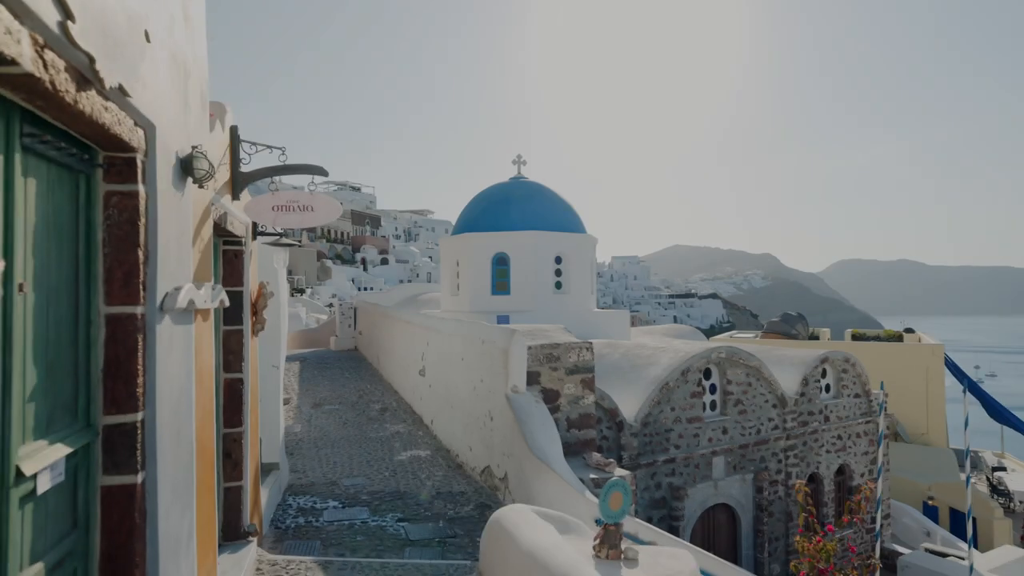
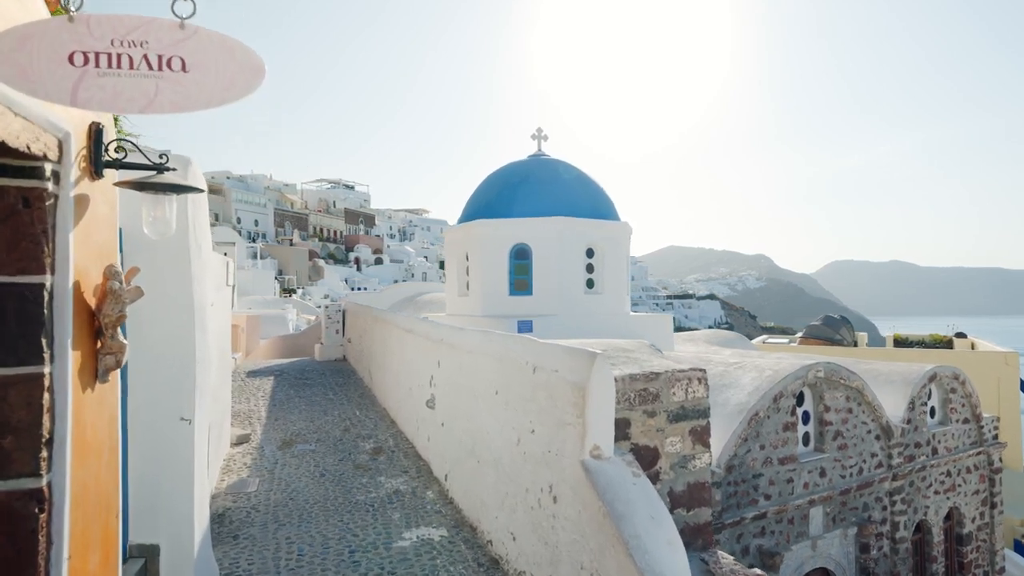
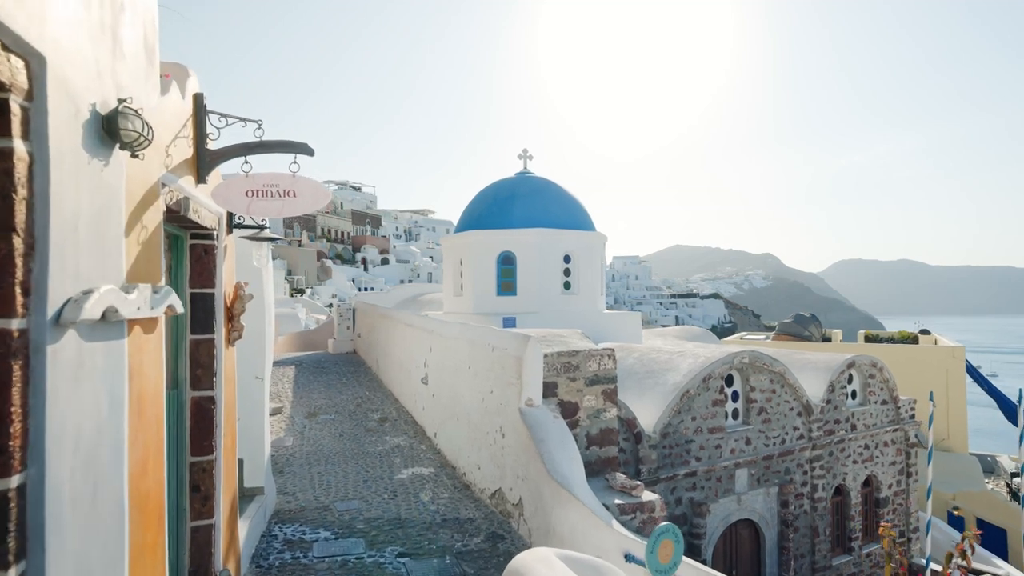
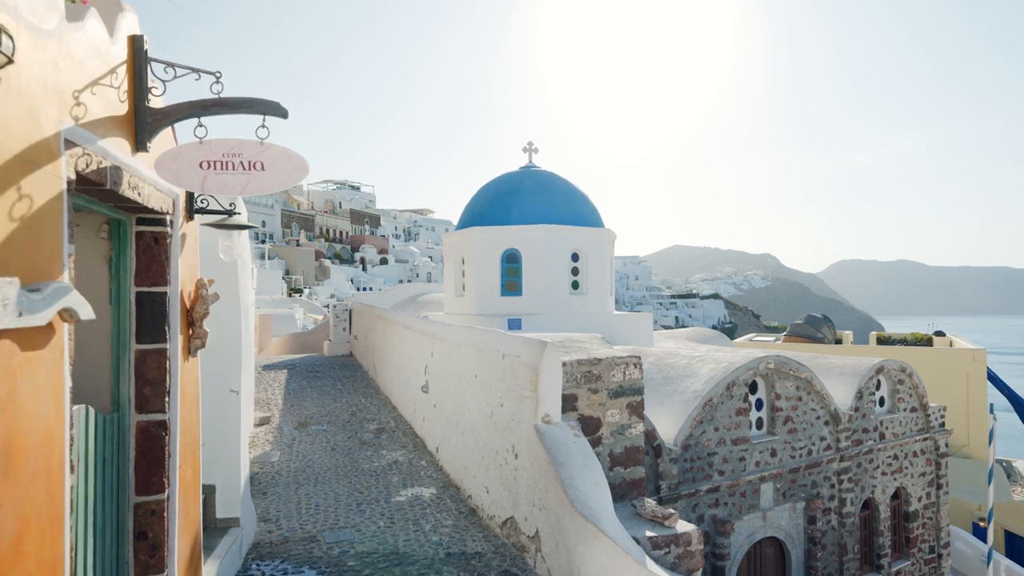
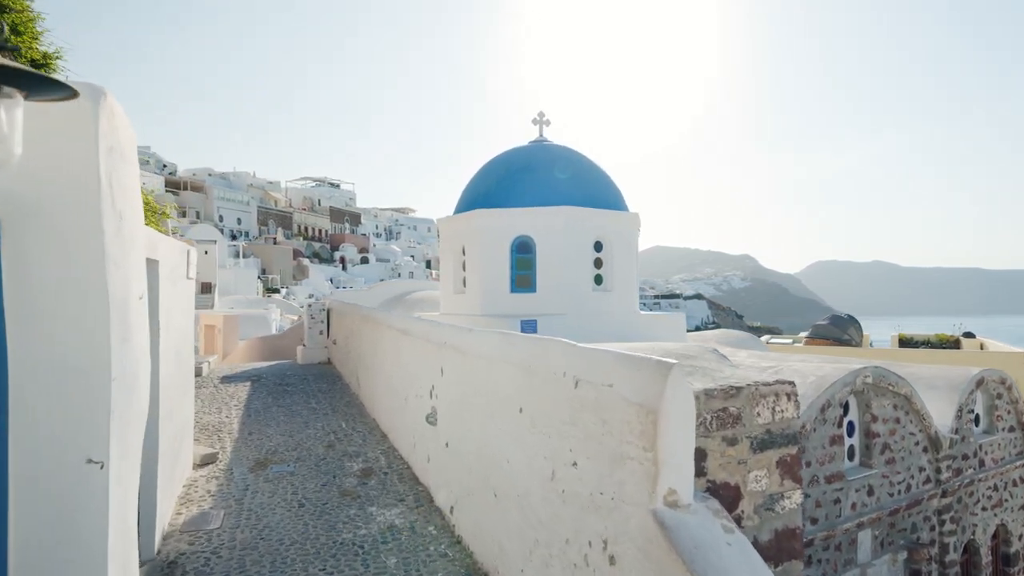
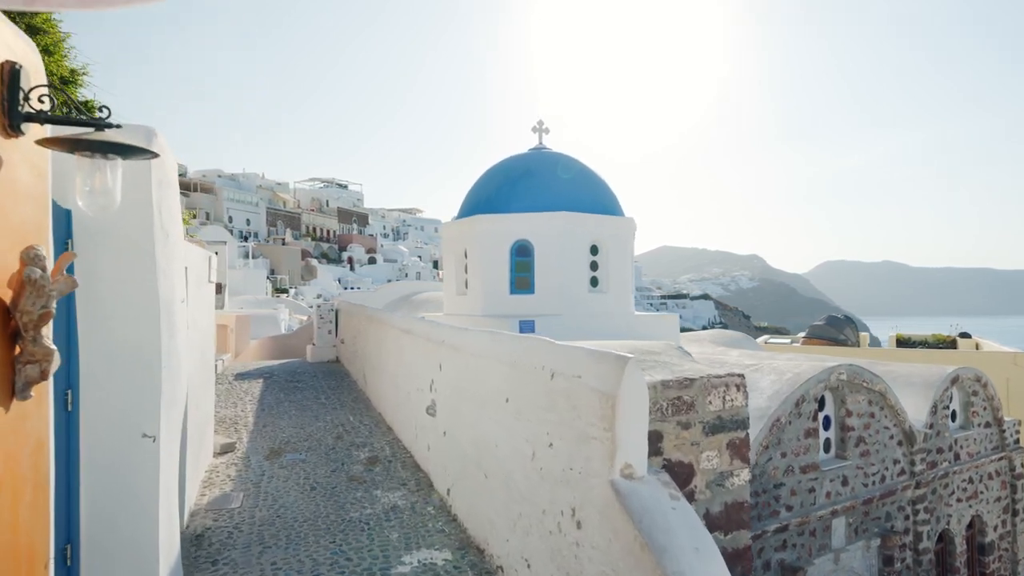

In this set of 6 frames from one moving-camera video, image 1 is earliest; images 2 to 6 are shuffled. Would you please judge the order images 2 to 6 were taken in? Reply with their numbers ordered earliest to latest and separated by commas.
3, 4, 2, 6, 5
